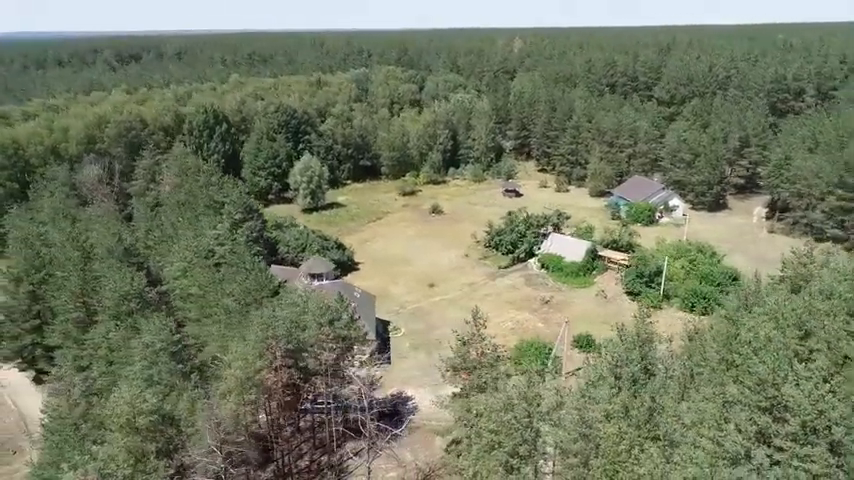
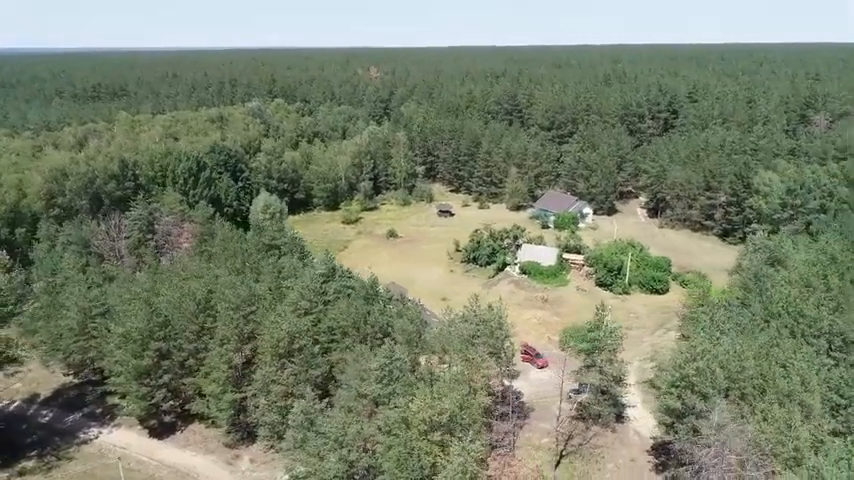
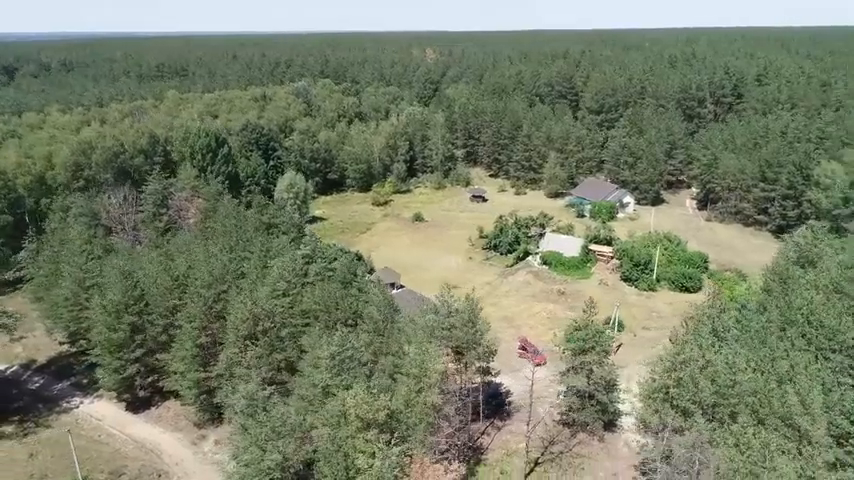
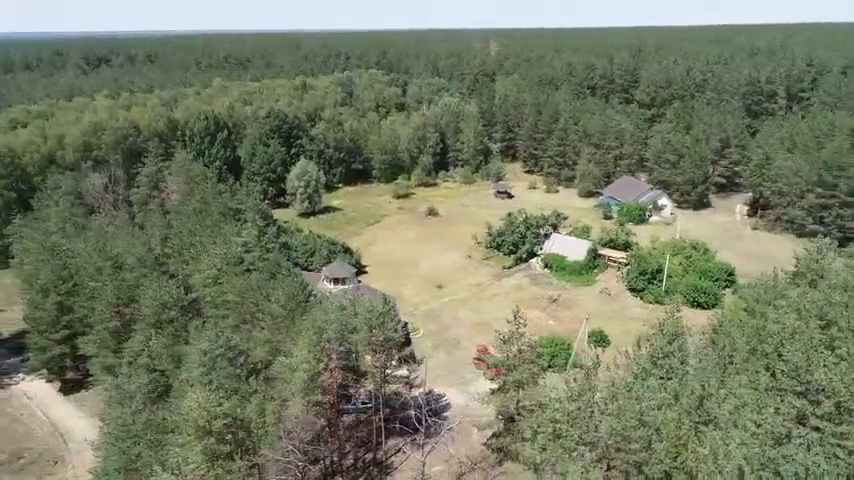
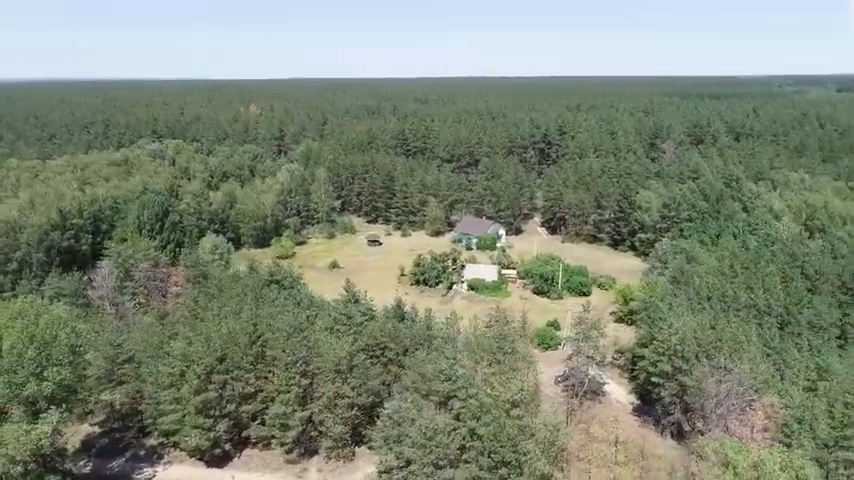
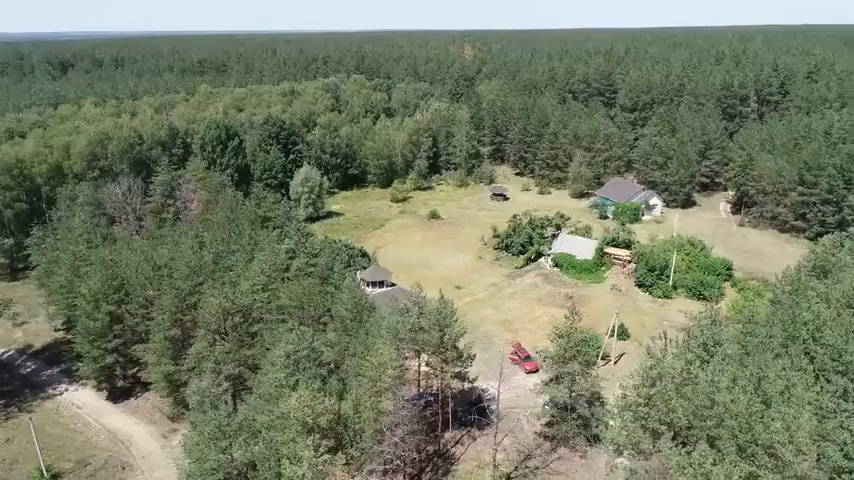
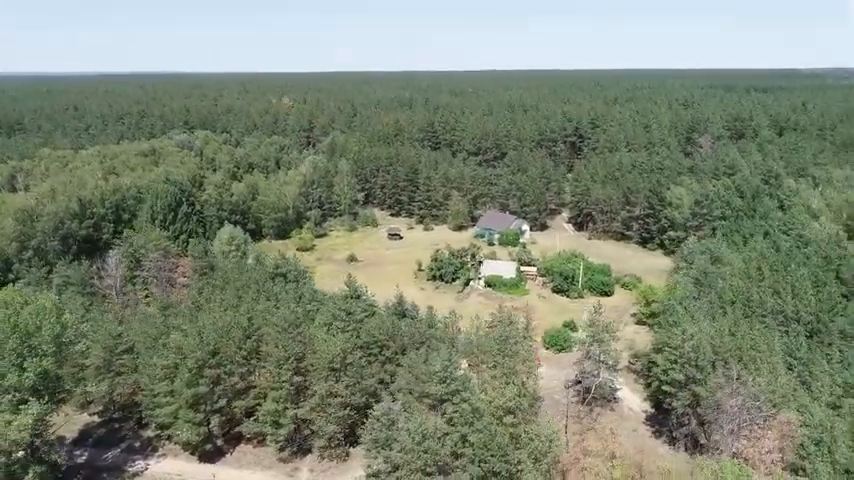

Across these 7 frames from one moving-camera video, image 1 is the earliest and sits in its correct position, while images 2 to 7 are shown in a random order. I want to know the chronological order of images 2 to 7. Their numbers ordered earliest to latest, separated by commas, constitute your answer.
4, 6, 3, 2, 7, 5
